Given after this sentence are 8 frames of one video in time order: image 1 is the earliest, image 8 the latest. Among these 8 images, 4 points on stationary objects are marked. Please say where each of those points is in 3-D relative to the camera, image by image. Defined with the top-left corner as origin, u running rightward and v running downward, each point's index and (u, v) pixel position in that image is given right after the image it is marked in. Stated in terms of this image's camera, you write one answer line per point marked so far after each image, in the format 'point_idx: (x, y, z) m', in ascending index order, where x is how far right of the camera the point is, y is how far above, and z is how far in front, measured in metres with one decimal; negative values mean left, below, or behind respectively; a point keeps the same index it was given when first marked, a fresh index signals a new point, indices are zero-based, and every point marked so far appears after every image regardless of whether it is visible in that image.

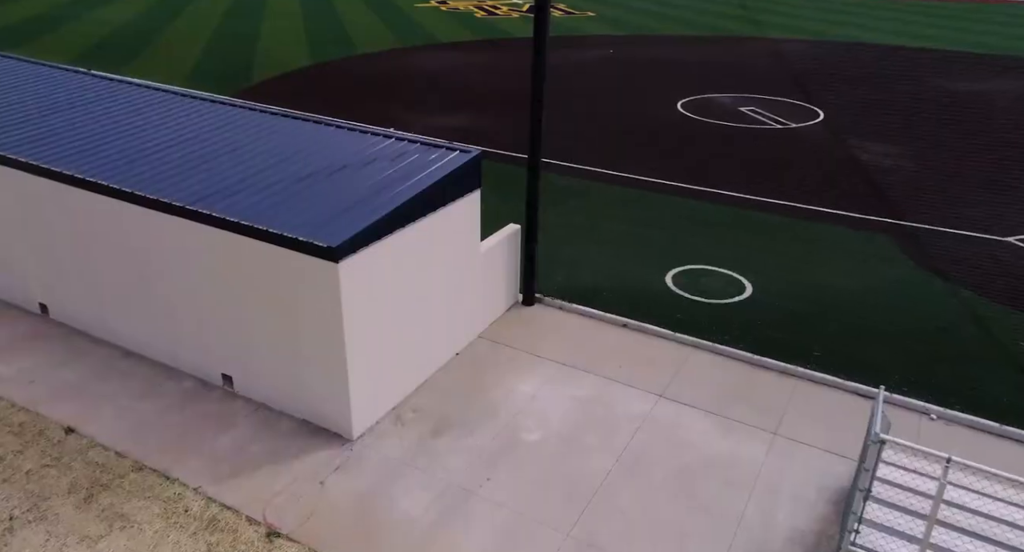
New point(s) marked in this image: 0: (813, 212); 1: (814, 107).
0: (+4.8, +1.1, +11.3) m
1: (+8.0, +4.5, +18.8) m
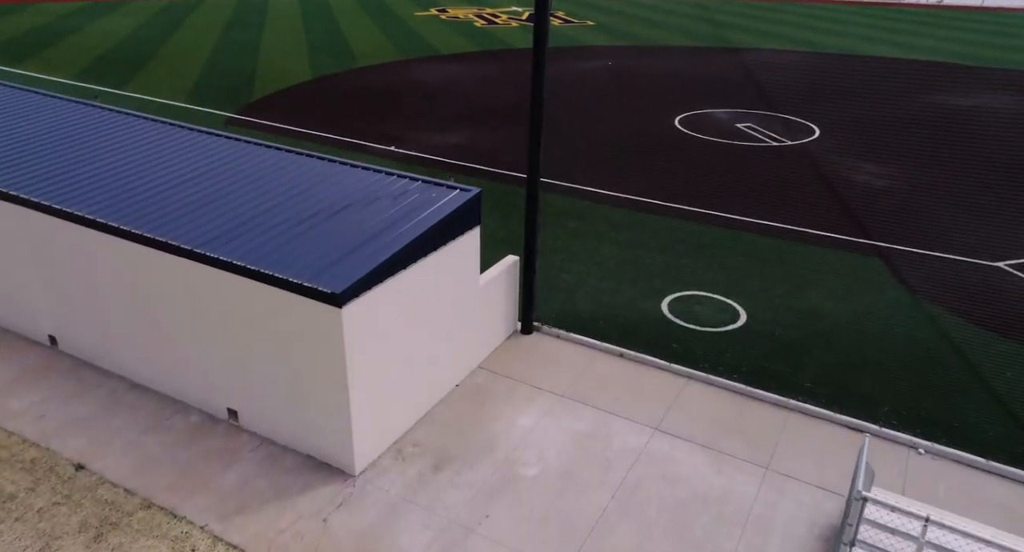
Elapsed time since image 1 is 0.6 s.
0: (+4.8, +0.7, +11.5) m
1: (+7.9, +4.1, +19.0) m
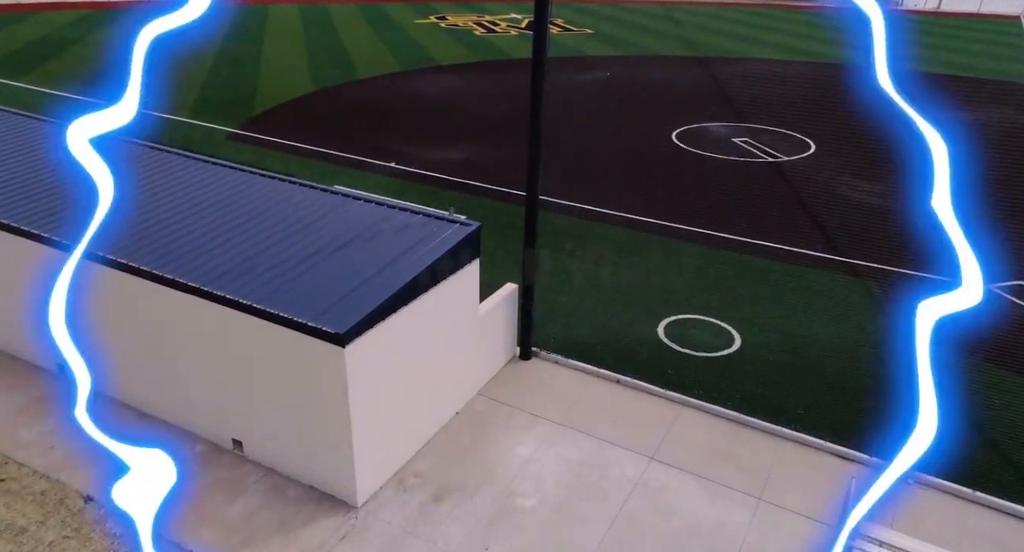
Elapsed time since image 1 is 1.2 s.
0: (+4.8, +0.4, +11.7) m
1: (+7.9, +3.7, +19.2) m
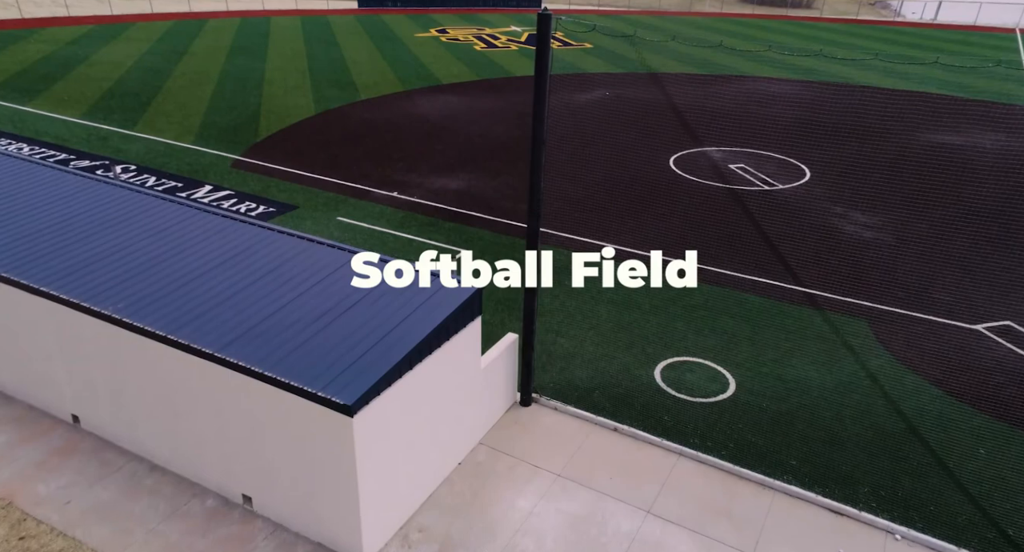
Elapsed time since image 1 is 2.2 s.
0: (+4.8, -0.3, +11.9) m
1: (+7.9, +3.0, +19.4) m
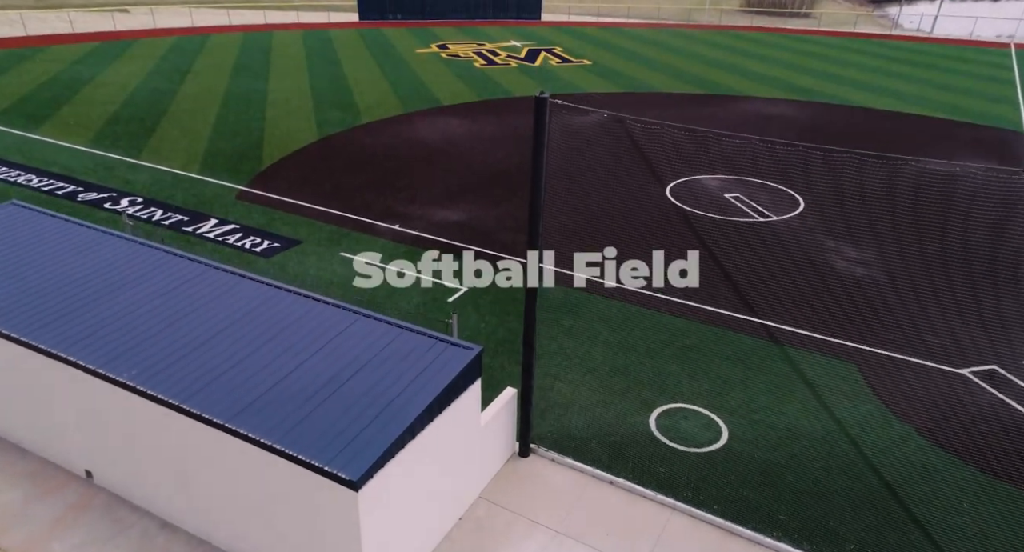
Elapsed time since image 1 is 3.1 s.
0: (+4.8, -1.0, +12.2) m
1: (+7.9, +2.2, +19.8) m
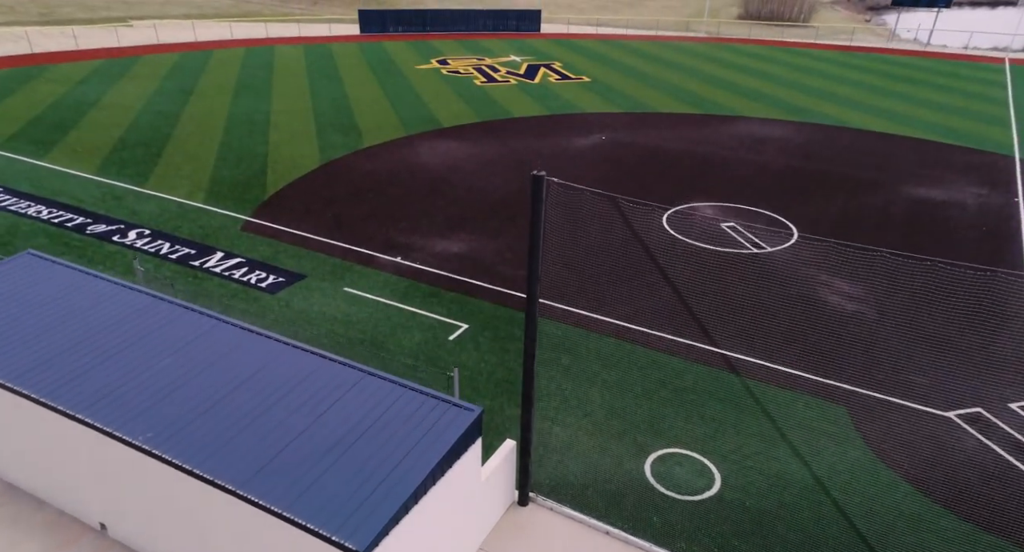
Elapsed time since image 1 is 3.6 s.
0: (+4.8, -1.8, +12.5) m
1: (+7.9, +1.4, +20.1) m
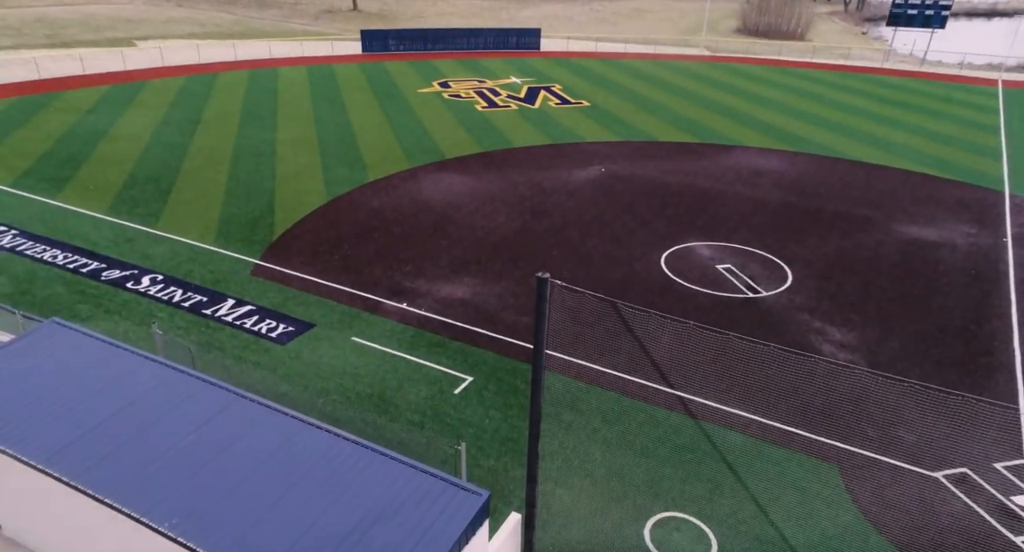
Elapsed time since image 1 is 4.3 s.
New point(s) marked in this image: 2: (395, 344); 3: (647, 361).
0: (+4.8, -2.9, +13.0) m
1: (+7.9, +0.2, +20.6) m
2: (-2.3, -1.4, +14.1) m
3: (+2.7, -2.0, +14.5) m
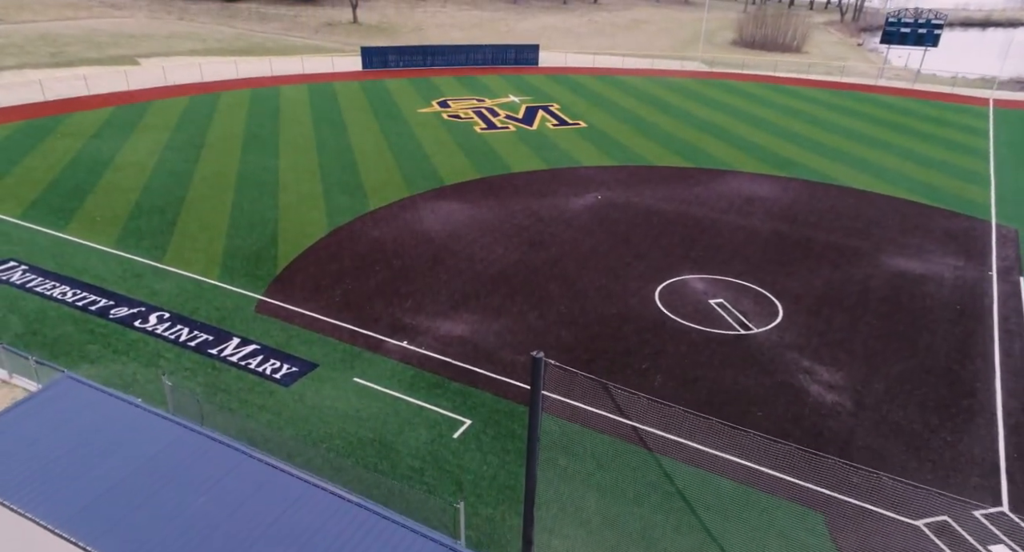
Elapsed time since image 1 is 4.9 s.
0: (+4.8, -3.9, +13.4) m
1: (+7.8, -0.9, +21.1) m
2: (-2.4, -2.2, +14.5) m
3: (+2.6, -2.9, +14.9) m
